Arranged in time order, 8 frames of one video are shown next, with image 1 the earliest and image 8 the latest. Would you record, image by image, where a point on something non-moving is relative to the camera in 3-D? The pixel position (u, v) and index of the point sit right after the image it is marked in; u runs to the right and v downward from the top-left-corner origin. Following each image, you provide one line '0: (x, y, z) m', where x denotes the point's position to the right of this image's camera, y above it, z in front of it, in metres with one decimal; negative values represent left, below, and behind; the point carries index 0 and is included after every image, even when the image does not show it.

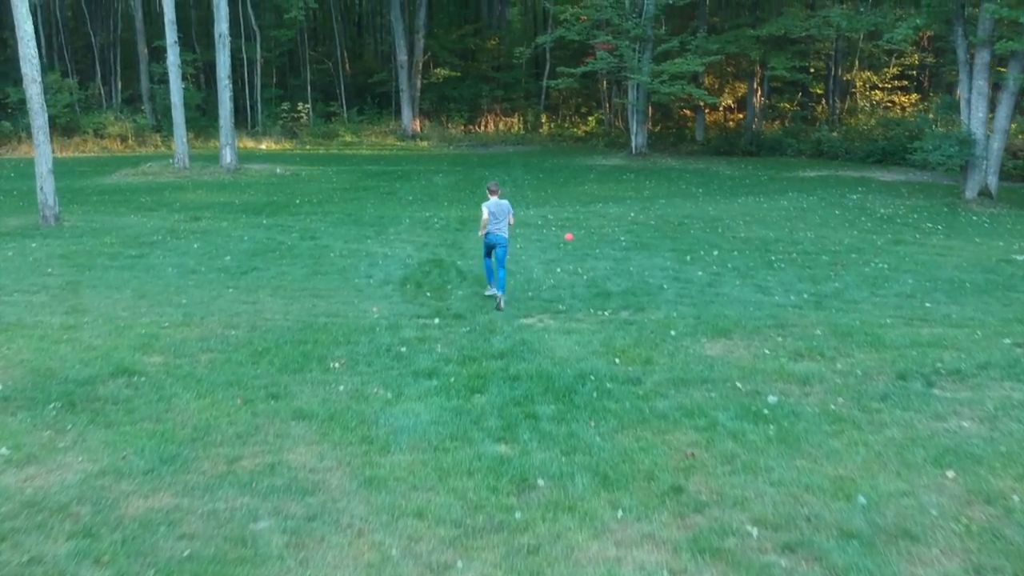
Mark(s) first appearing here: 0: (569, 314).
0: (+0.6, -0.3, +10.3) m
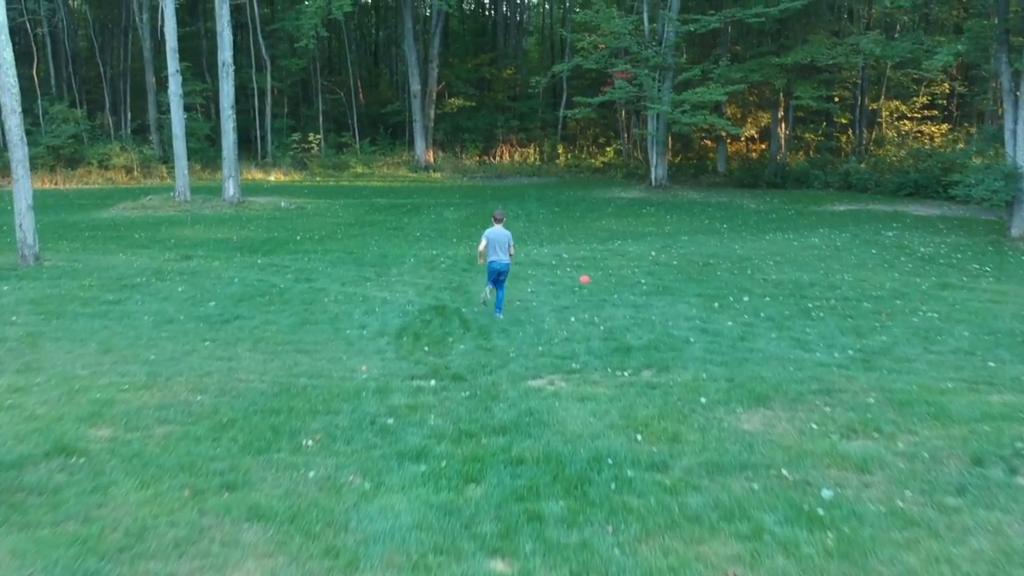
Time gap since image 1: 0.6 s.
0: (+0.6, -0.8, +9.1) m
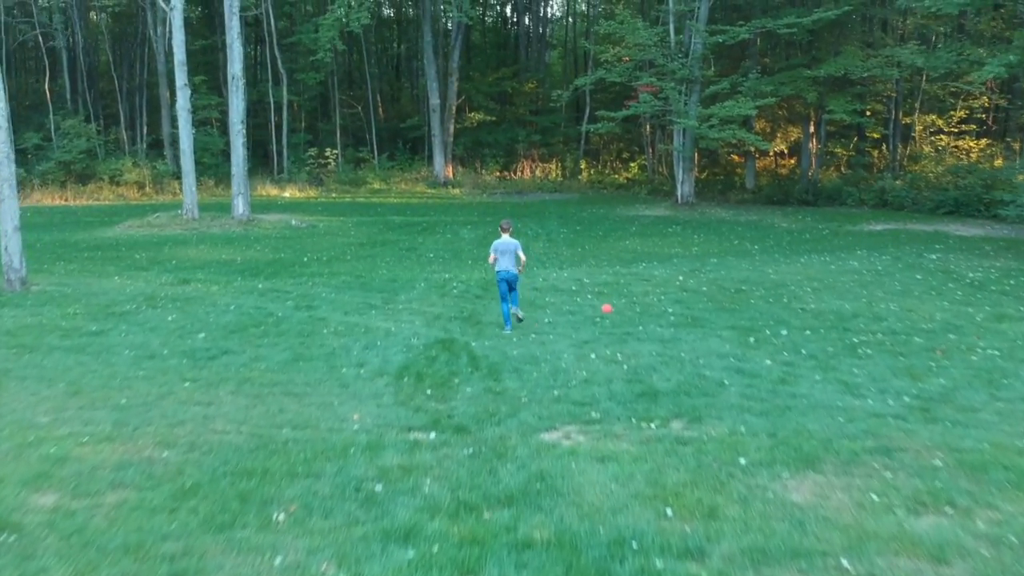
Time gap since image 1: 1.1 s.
0: (+0.7, -1.1, +8.0) m
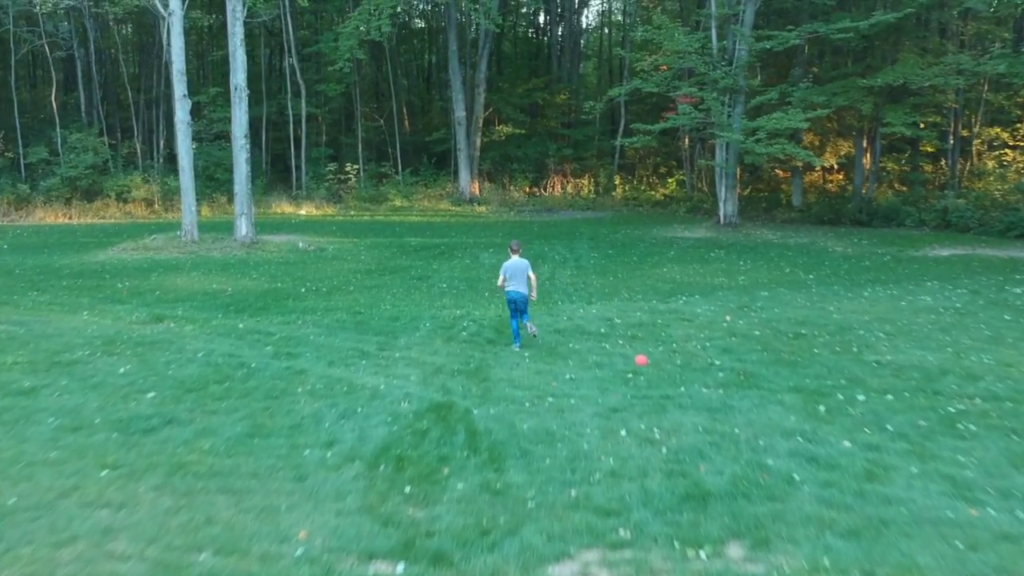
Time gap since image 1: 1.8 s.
0: (+0.7, -1.5, +5.9) m
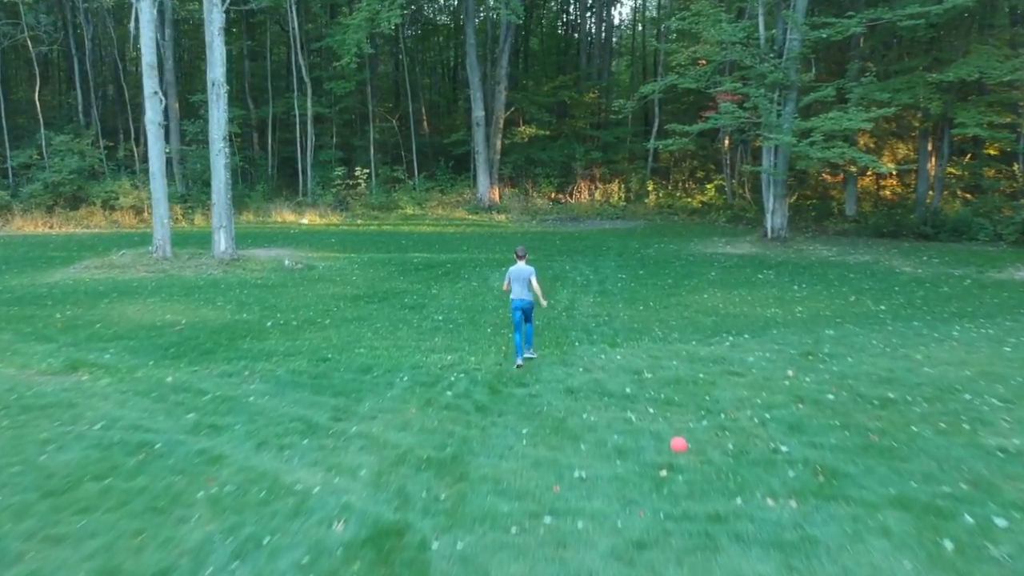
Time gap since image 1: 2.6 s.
0: (+0.5, -2.0, +3.0) m
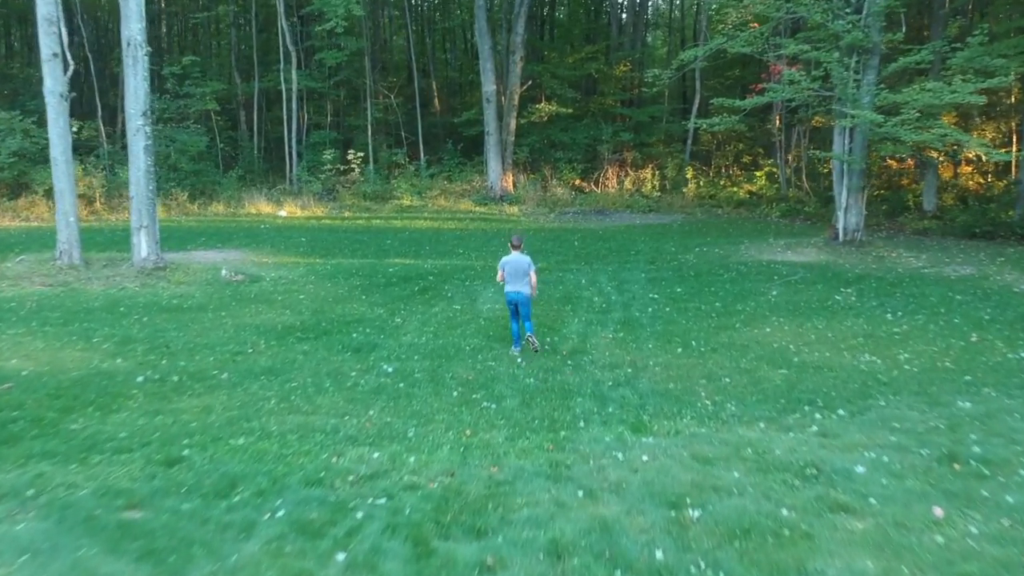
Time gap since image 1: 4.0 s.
0: (-0.1, -2.5, -1.3) m
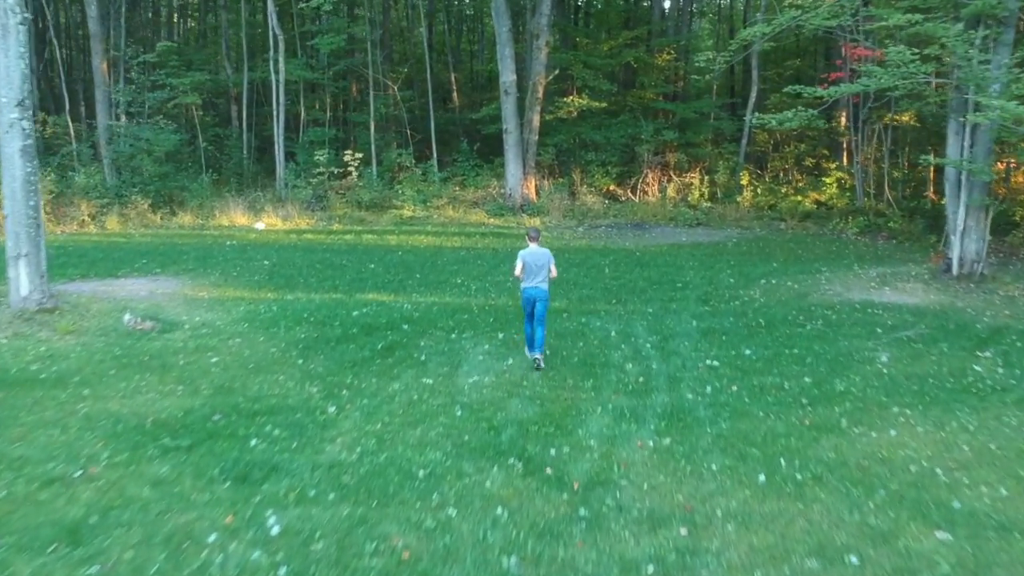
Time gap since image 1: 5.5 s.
0: (-0.7, -3.2, -5.3) m
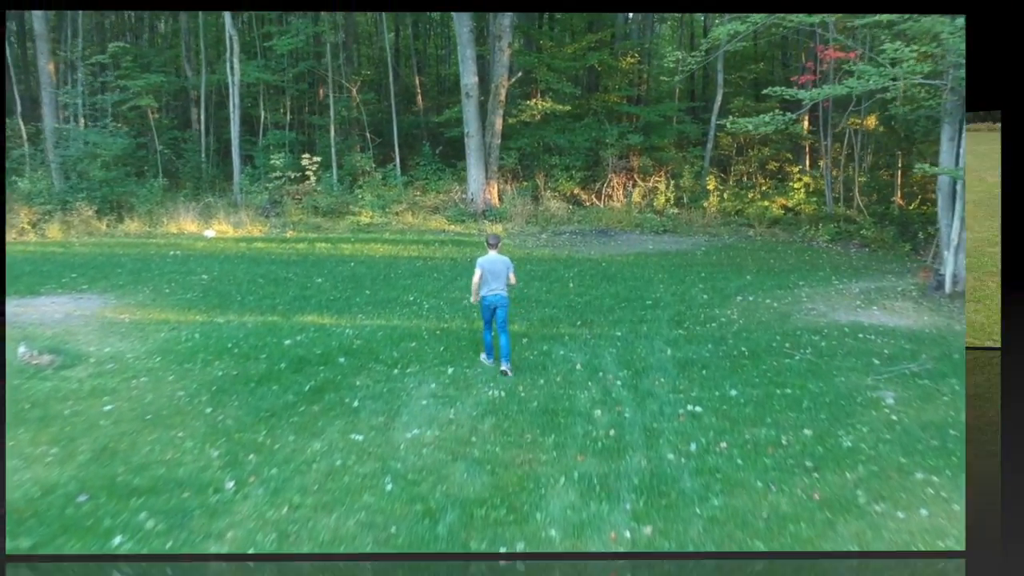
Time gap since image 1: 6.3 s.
0: (-0.5, -3.5, -6.6) m
